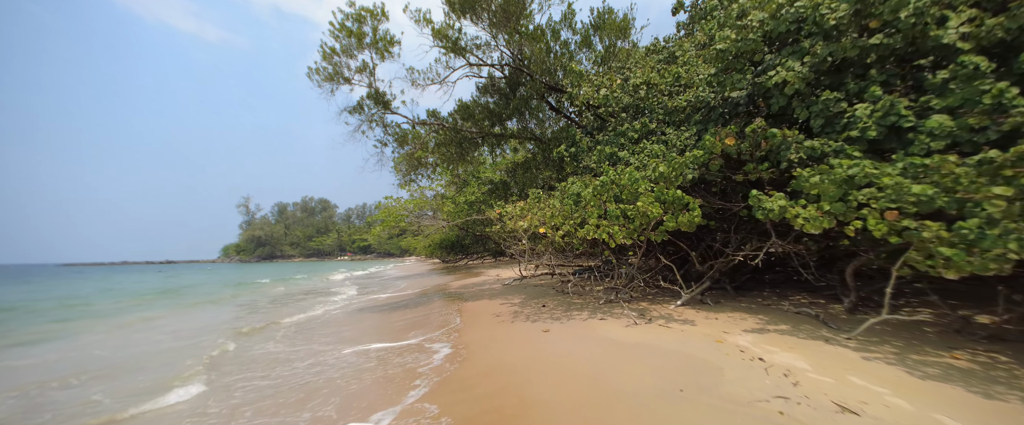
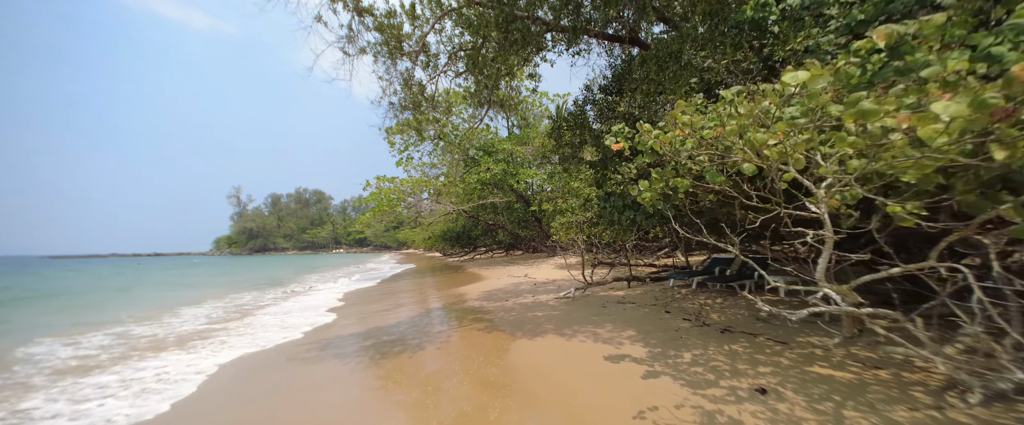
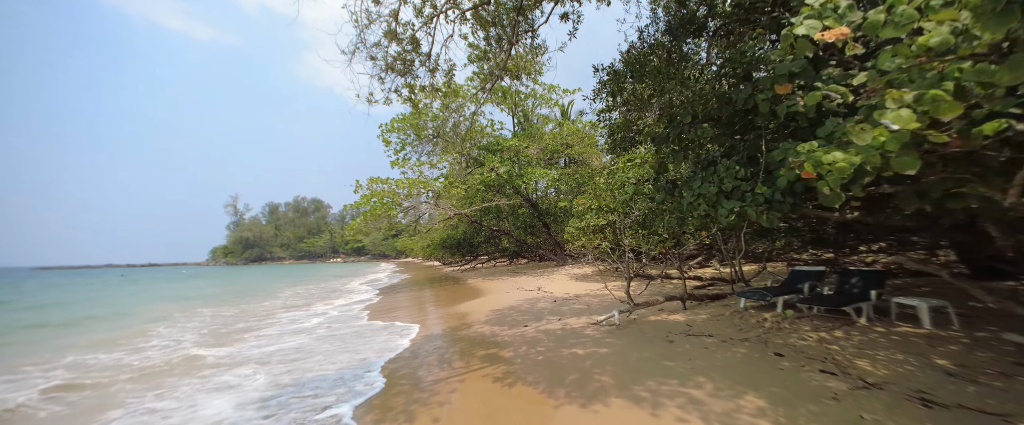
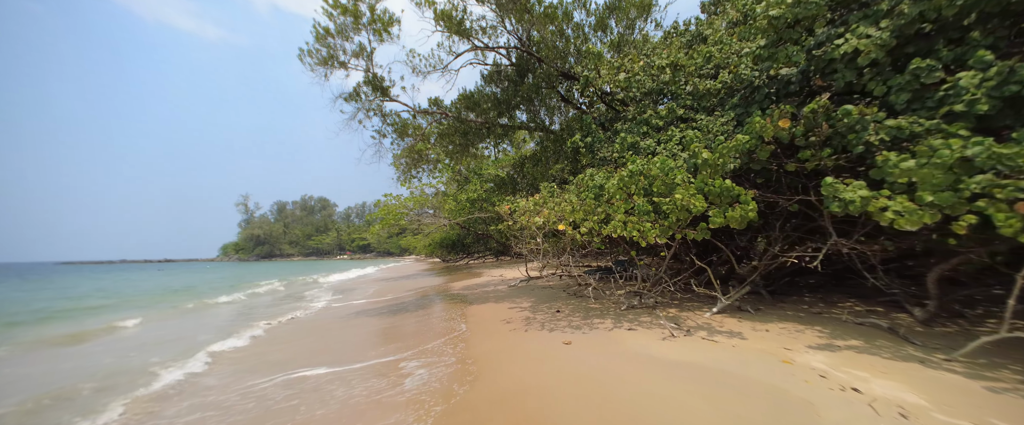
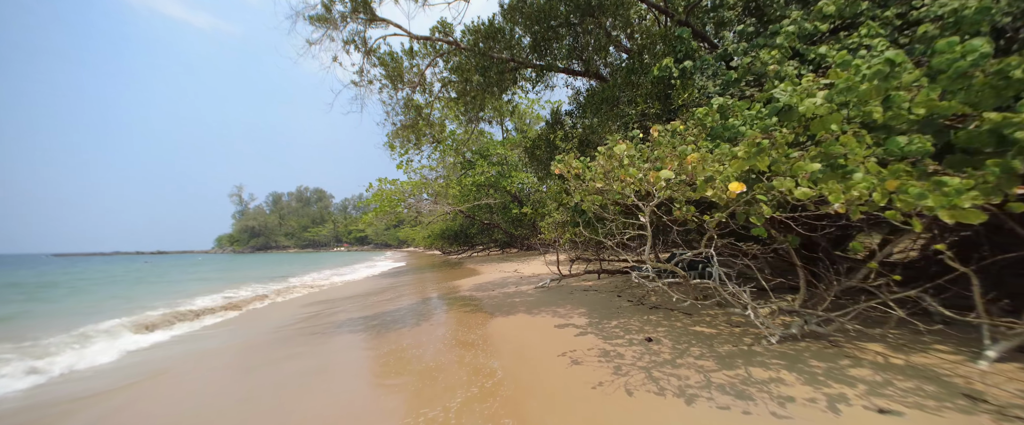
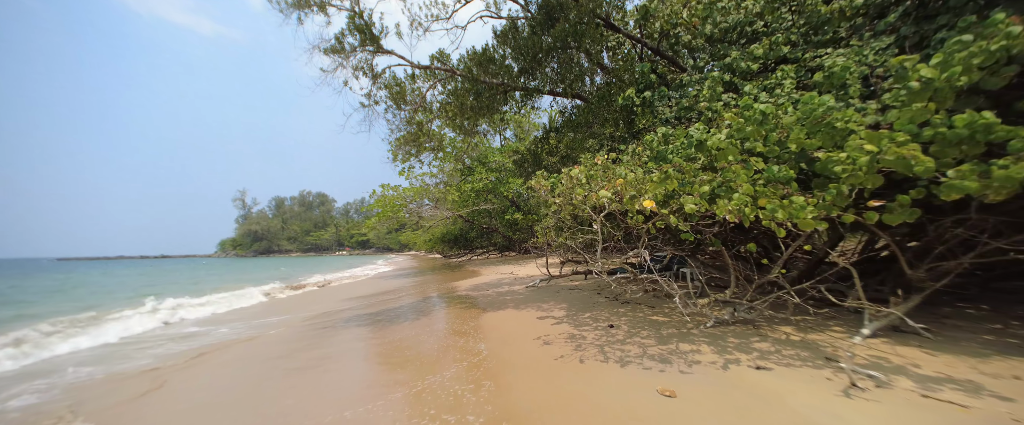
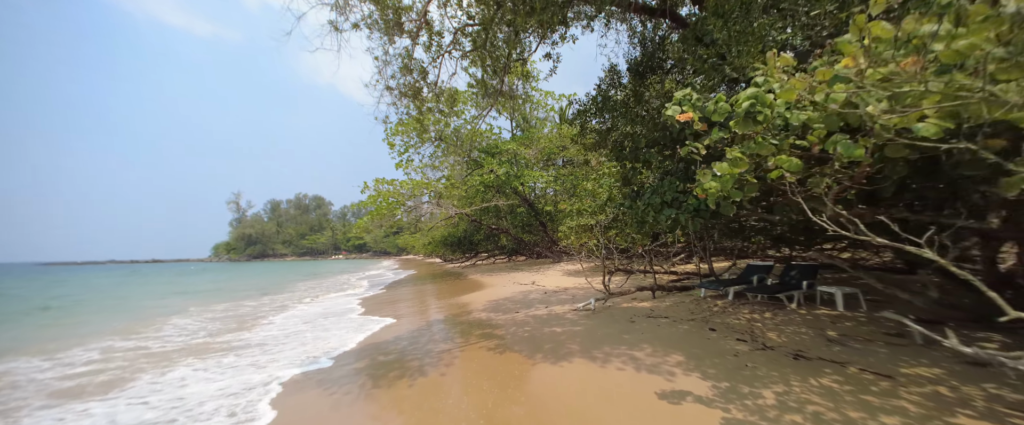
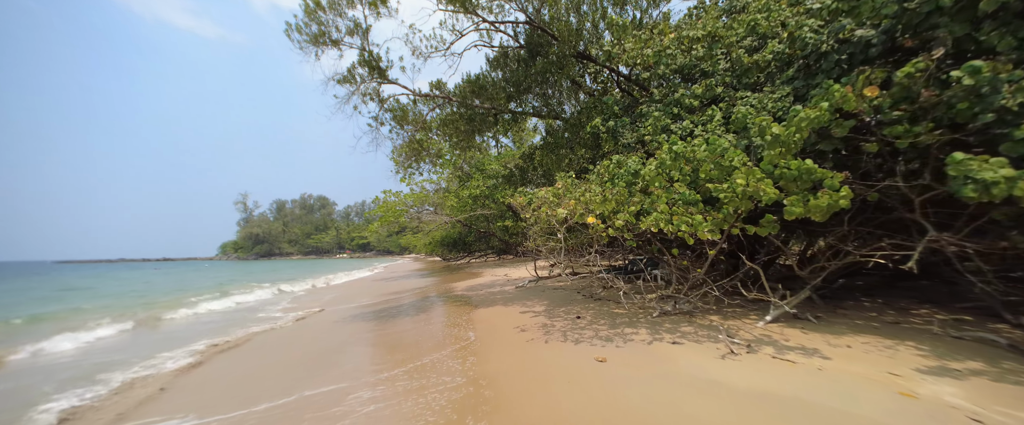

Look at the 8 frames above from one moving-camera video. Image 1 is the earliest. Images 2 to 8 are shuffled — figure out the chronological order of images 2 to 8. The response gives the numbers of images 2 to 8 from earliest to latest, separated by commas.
4, 8, 6, 5, 2, 7, 3
